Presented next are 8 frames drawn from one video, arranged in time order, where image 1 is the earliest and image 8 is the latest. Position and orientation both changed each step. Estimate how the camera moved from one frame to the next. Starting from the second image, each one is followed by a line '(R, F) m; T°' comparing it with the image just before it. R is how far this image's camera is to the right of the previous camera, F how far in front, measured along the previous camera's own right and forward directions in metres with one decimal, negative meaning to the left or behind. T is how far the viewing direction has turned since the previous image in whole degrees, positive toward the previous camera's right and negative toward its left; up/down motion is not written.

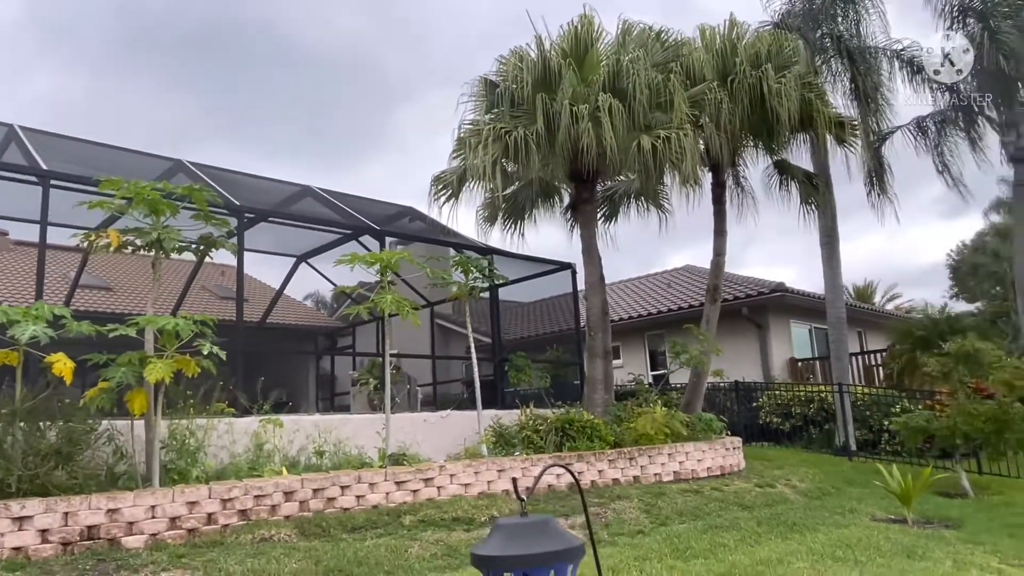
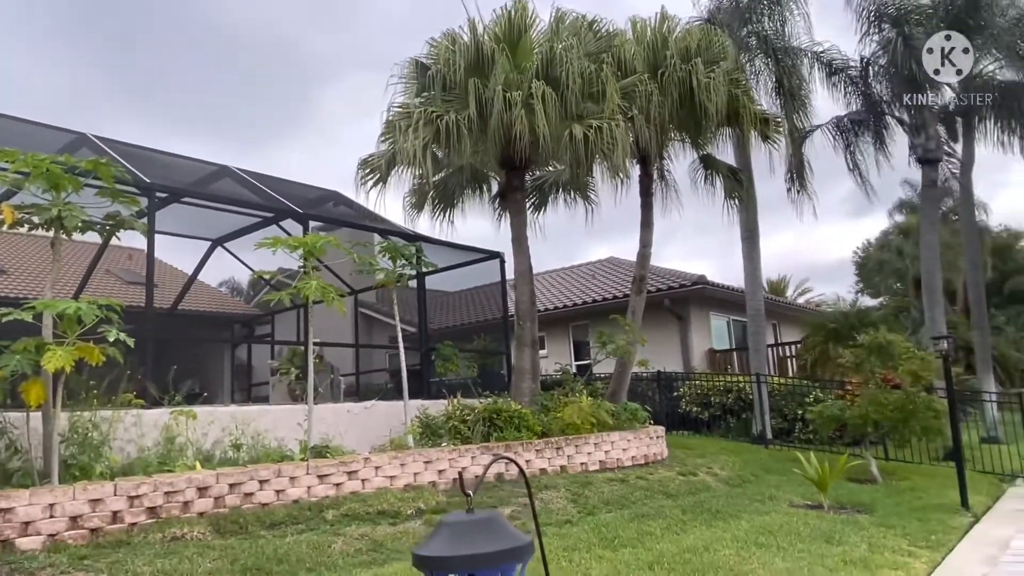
(-0.1, +0.1) m; +6°
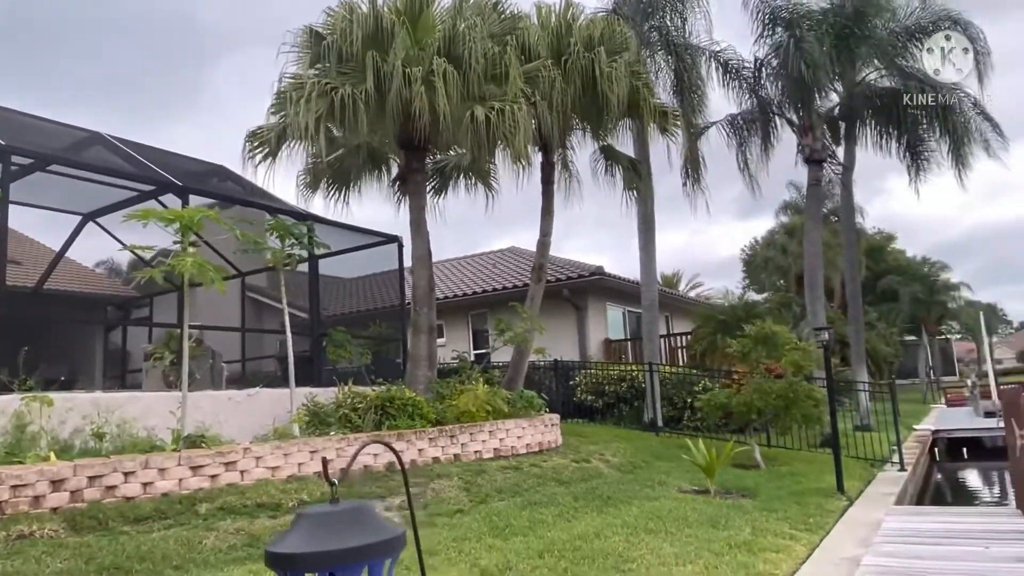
(+0.1, +0.2) m; +8°
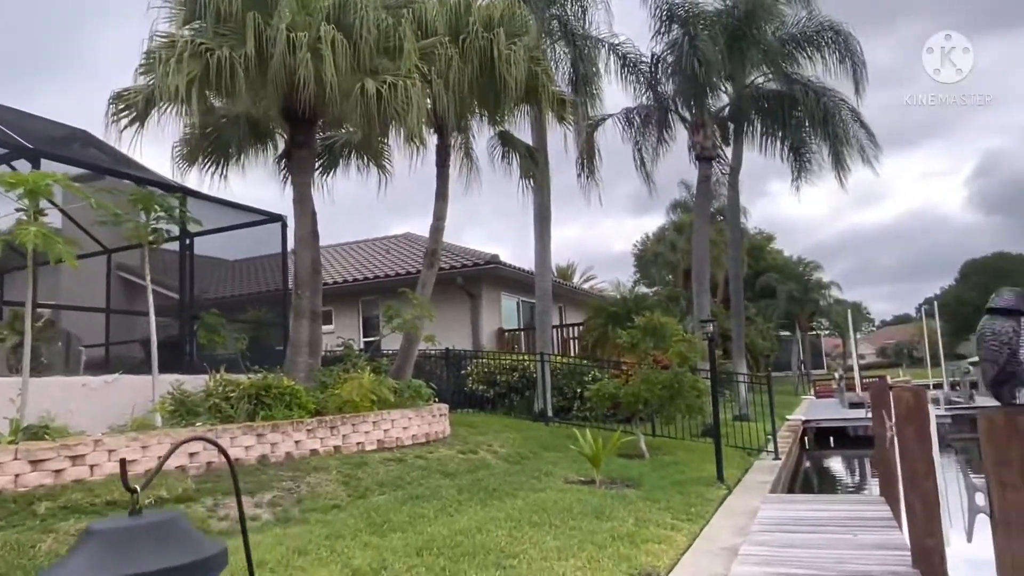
(+0.1, +0.3) m; +8°
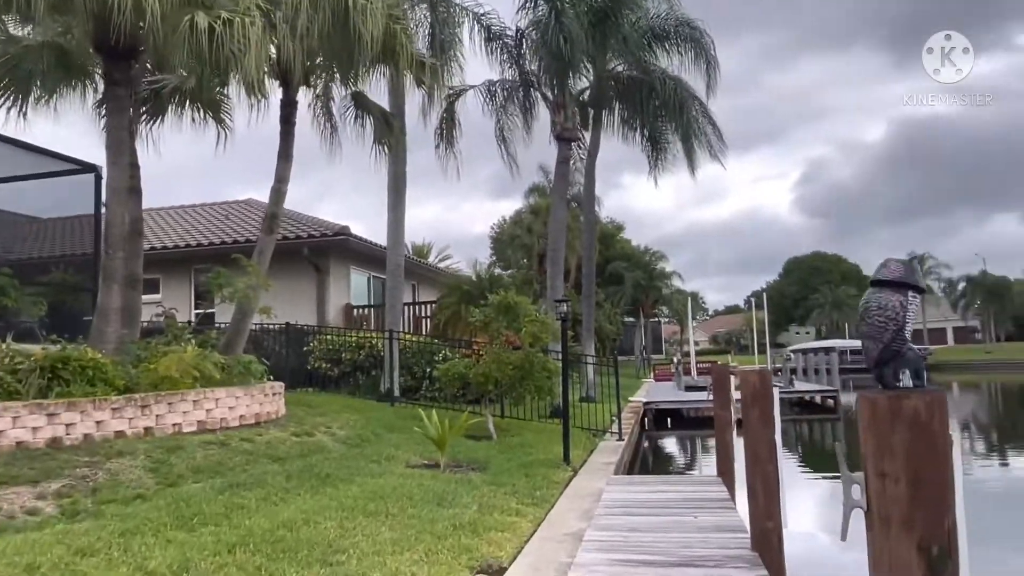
(+0.1, +0.5) m; +11°
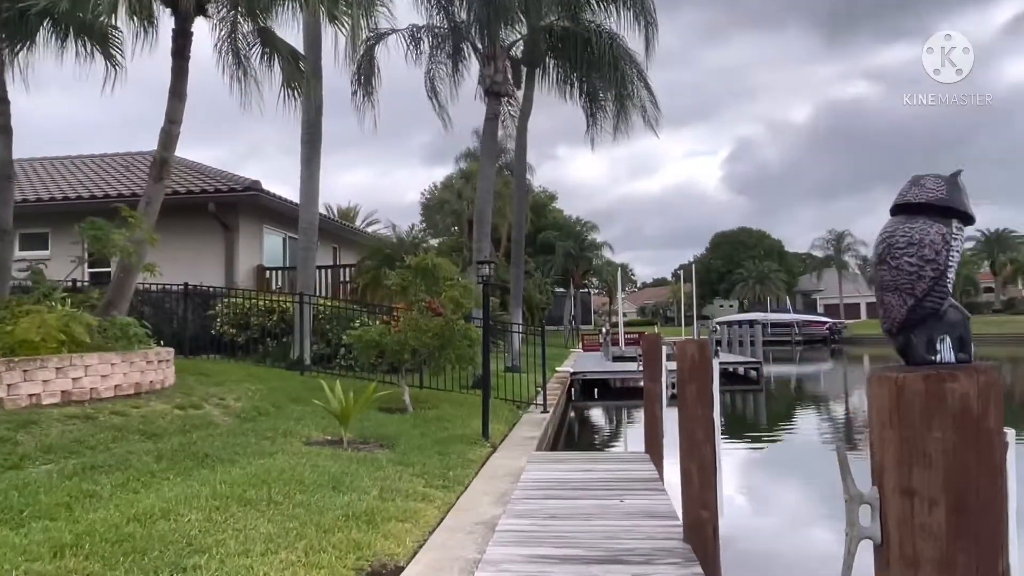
(+0.2, +0.7) m; +5°
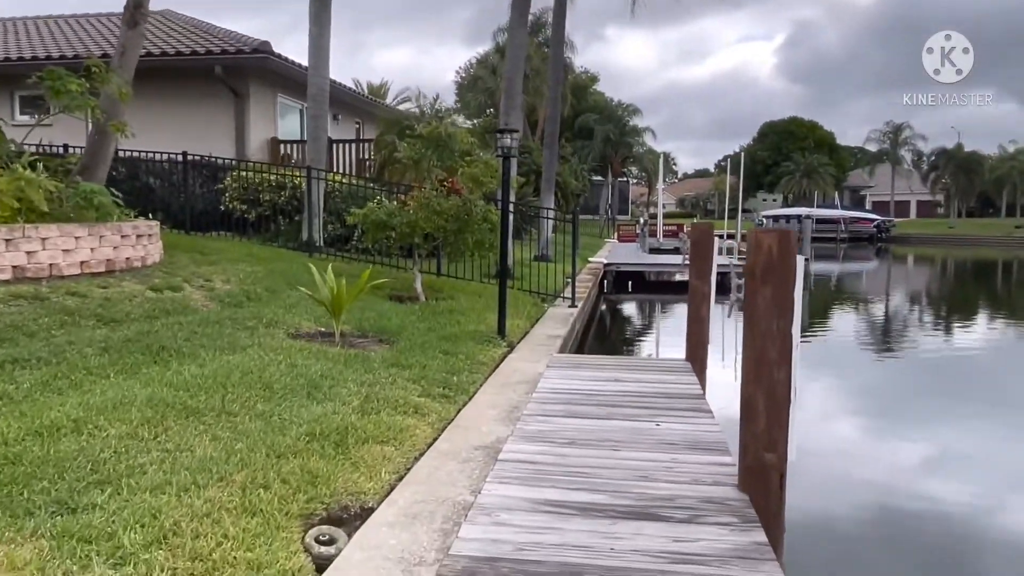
(+0.1, +1.1) m; -3°
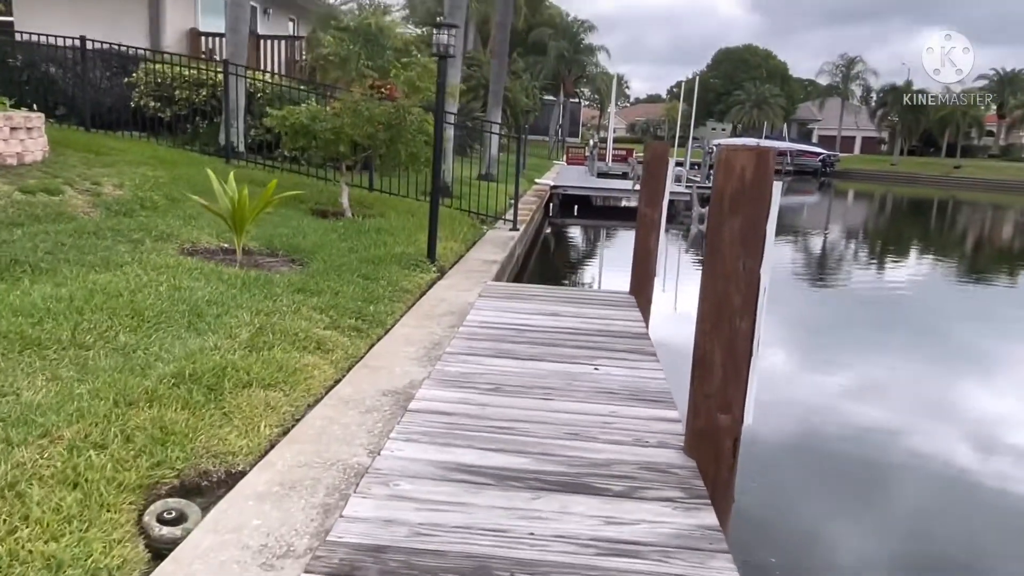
(+0.1, +0.6) m; +4°
